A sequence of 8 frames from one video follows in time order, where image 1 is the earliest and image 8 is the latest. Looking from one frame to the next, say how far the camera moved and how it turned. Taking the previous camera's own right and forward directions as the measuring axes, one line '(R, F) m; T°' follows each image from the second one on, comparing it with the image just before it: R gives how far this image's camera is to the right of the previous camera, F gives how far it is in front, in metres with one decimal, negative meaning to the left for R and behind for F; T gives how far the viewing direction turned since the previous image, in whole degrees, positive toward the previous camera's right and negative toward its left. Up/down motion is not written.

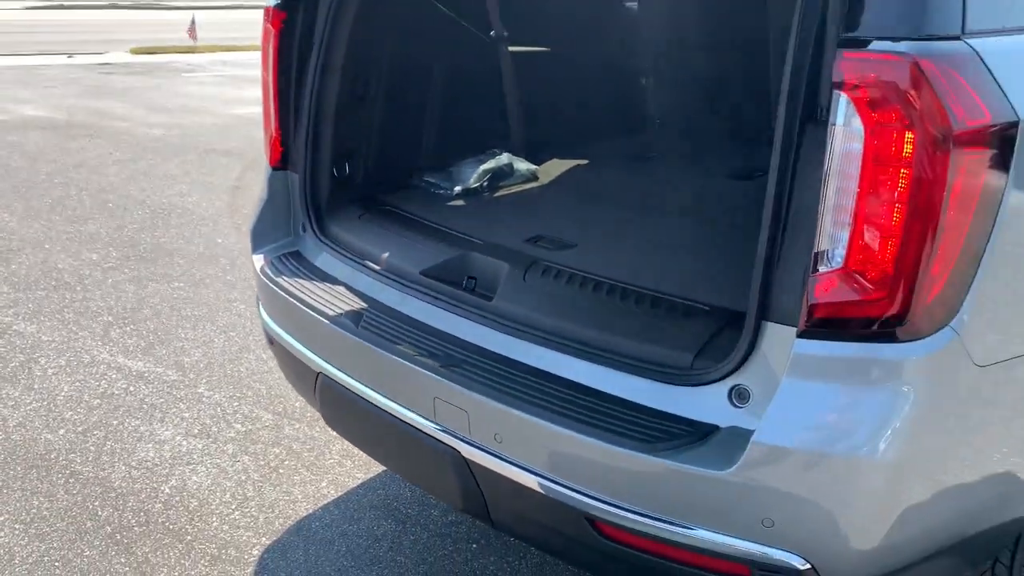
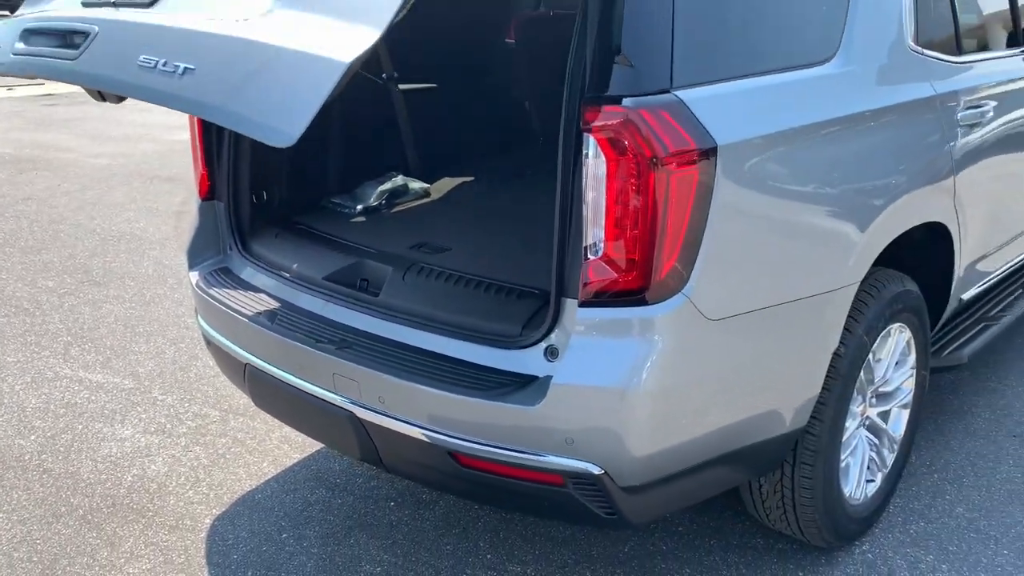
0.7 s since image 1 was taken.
(+0.2, -0.5) m; +3°
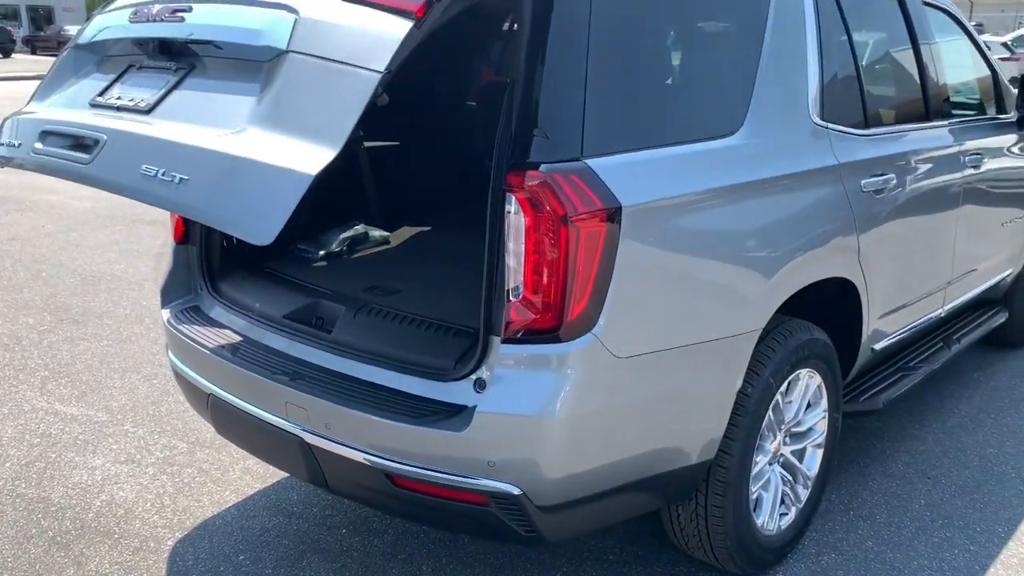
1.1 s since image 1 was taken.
(+0.1, -0.3) m; +1°
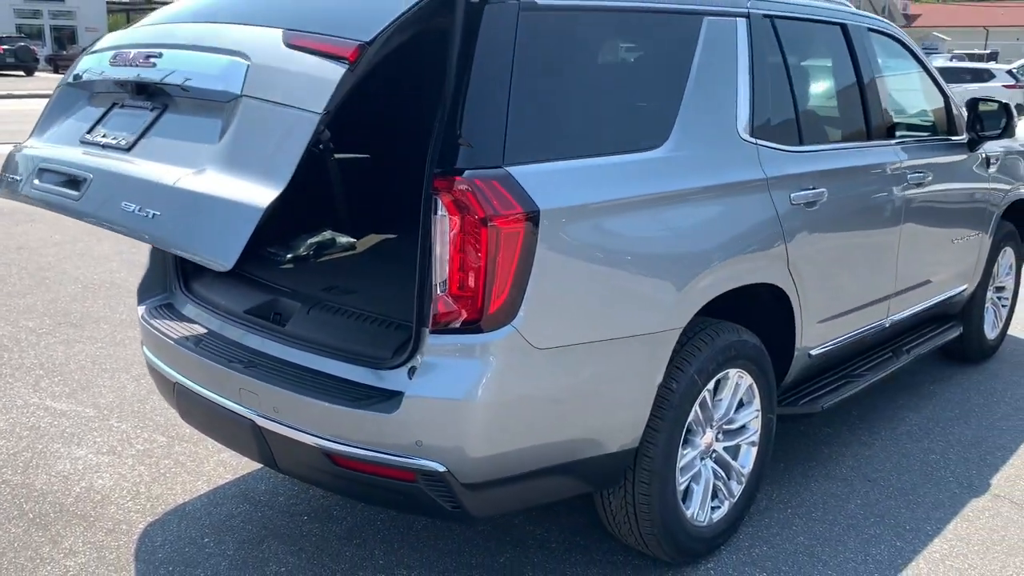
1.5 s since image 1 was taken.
(+0.2, -0.2) m; -1°
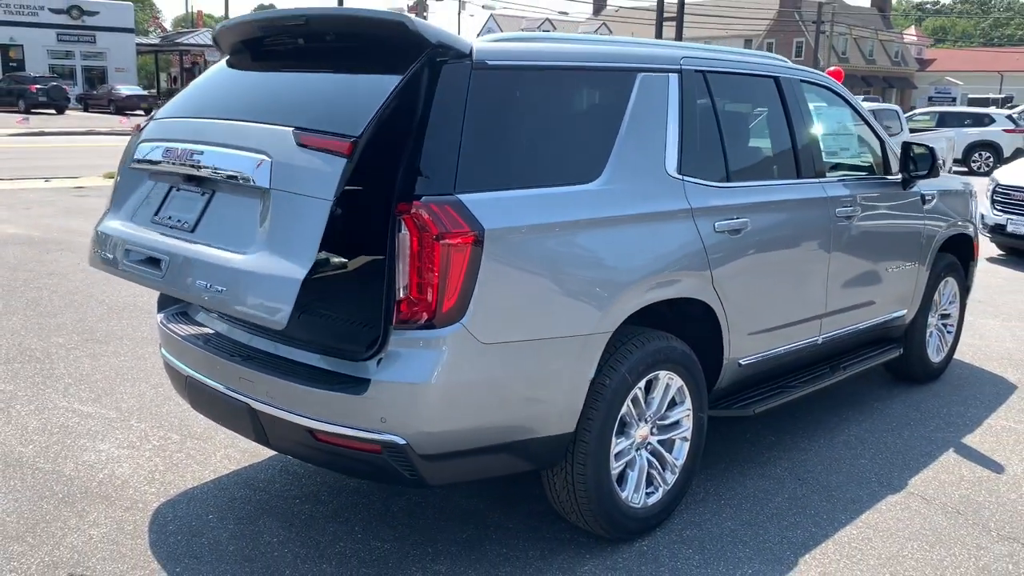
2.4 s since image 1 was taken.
(+0.2, -0.5) m; -1°
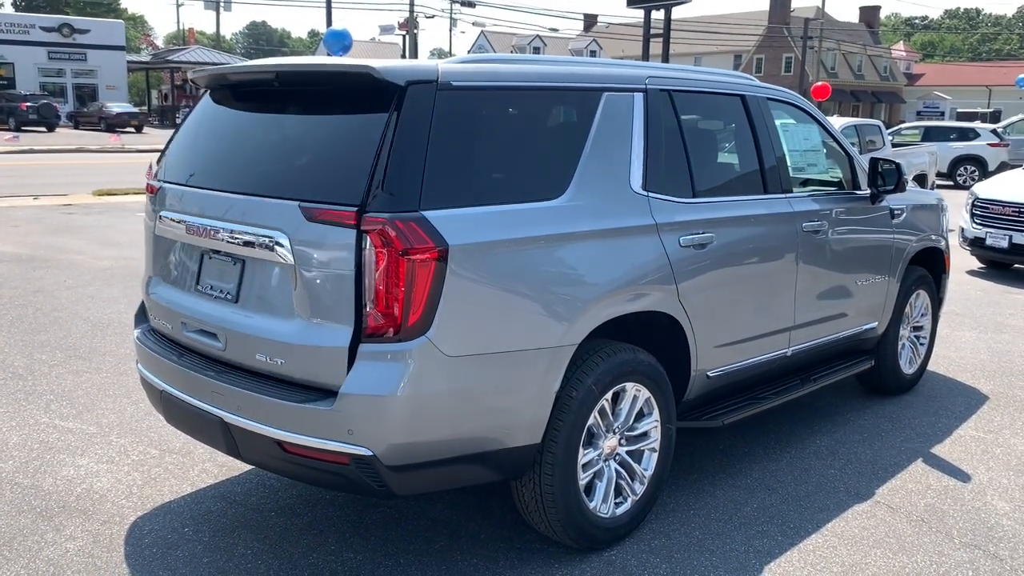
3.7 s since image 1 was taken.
(+0.1, -0.1) m; 0°
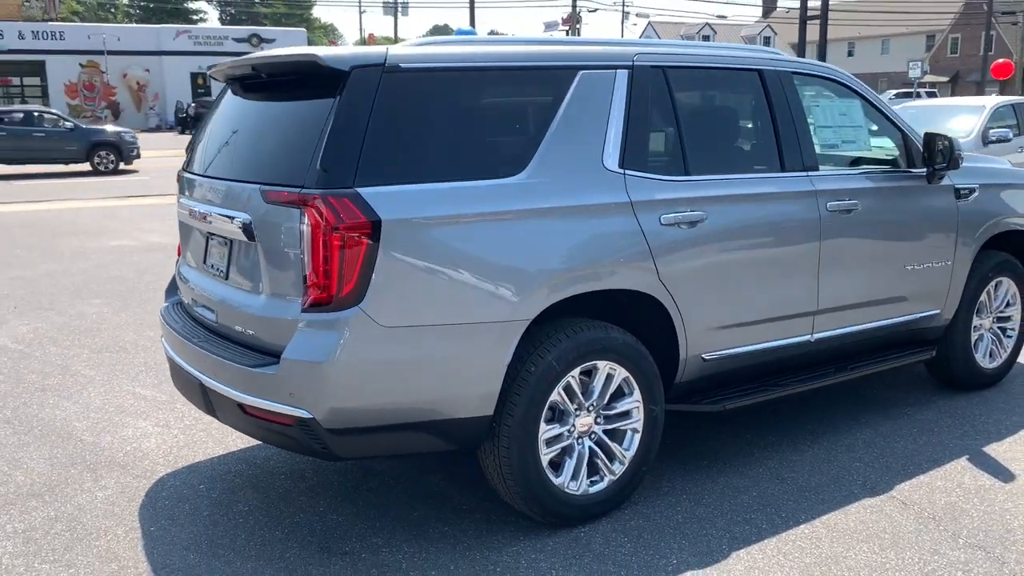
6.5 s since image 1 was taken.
(+0.8, 0.0) m; -11°
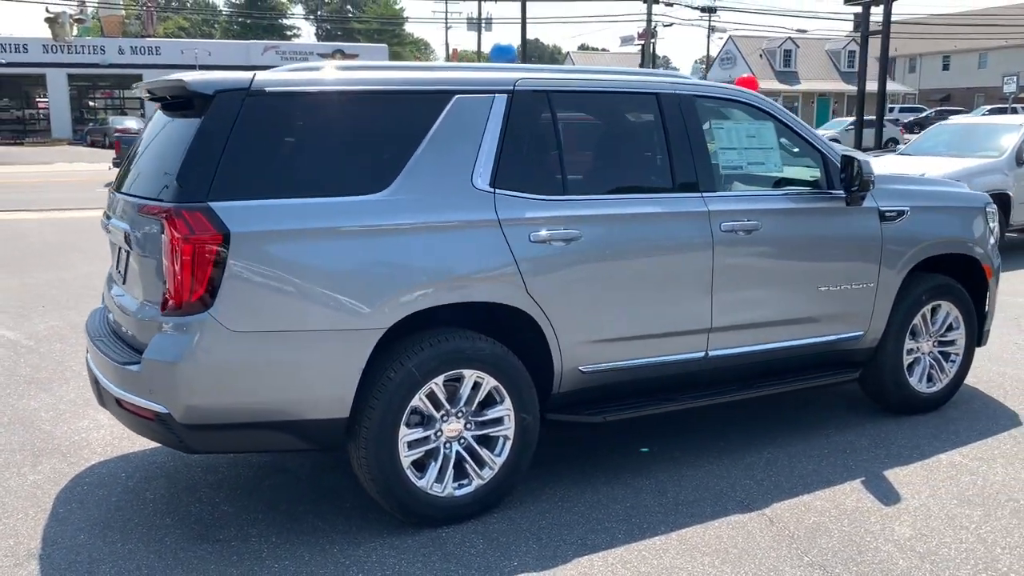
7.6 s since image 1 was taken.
(+0.9, -0.2) m; -6°
